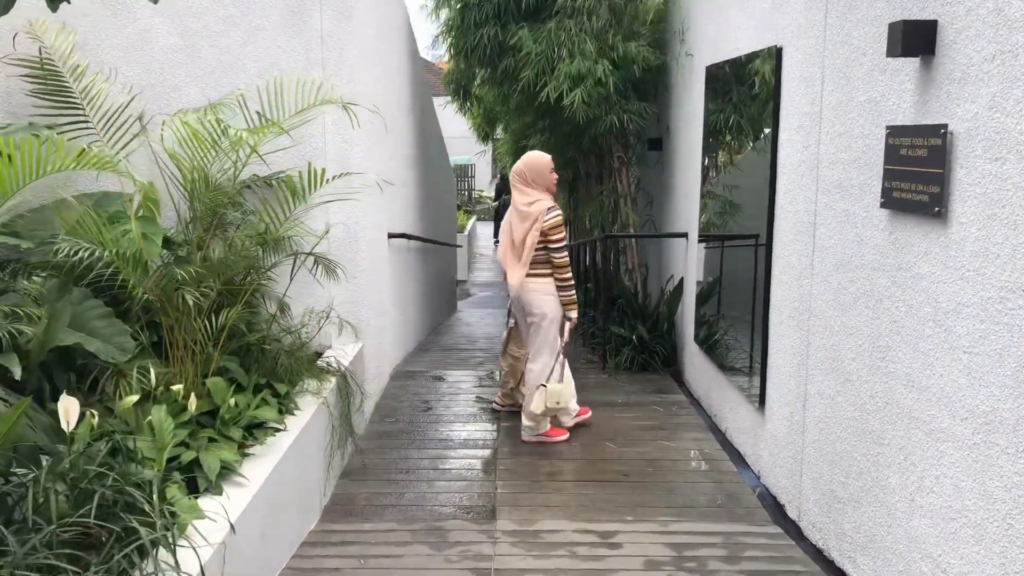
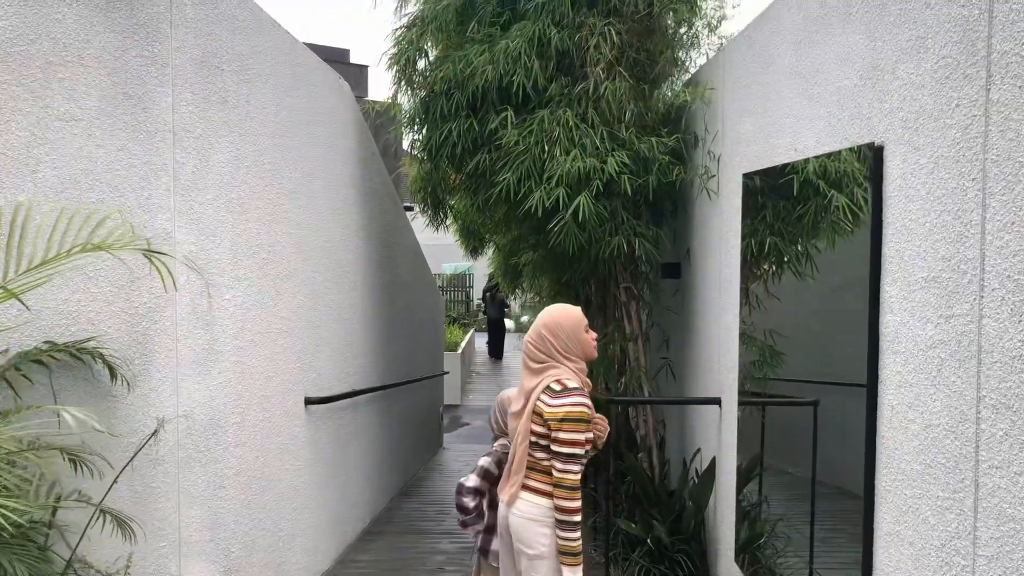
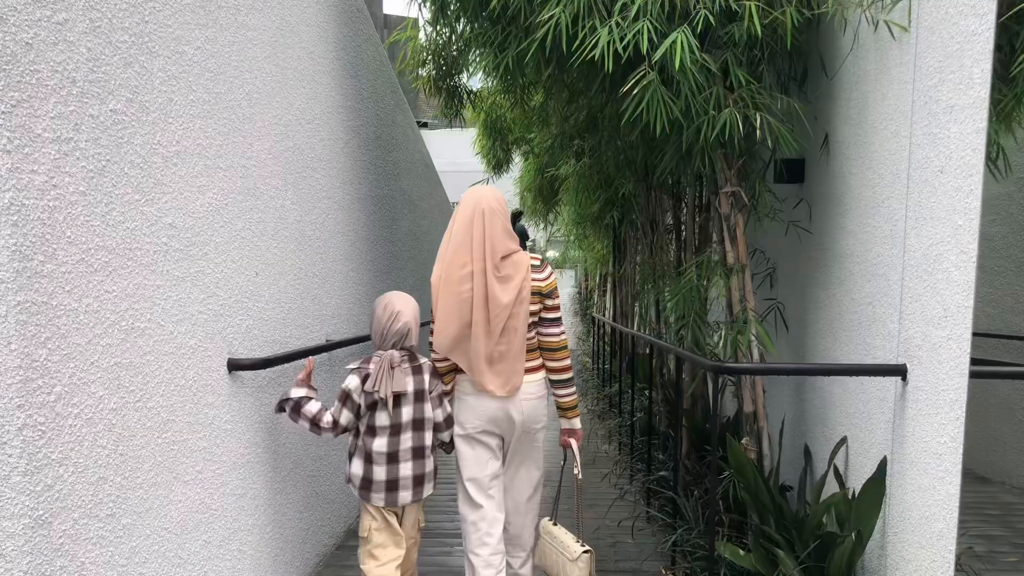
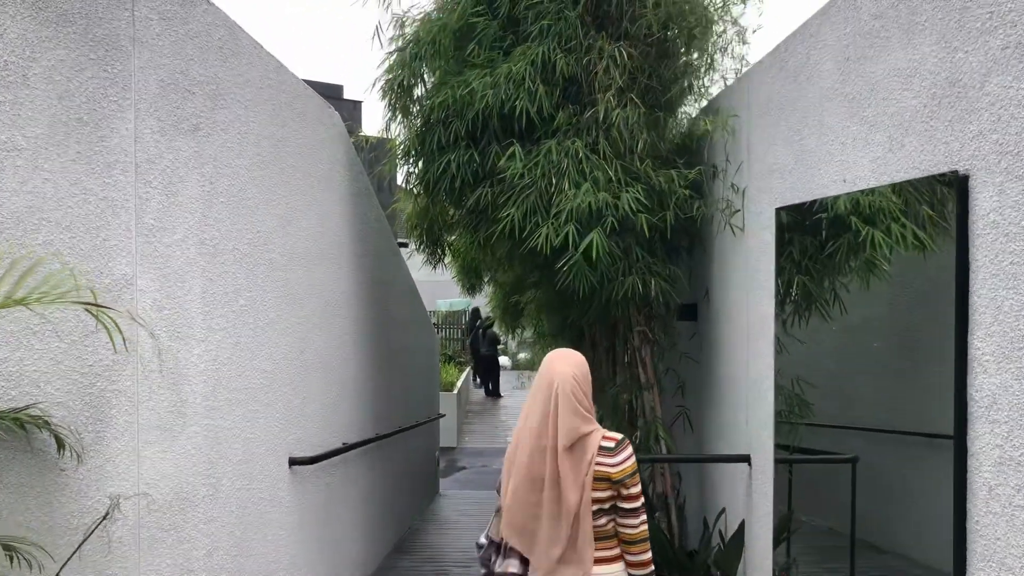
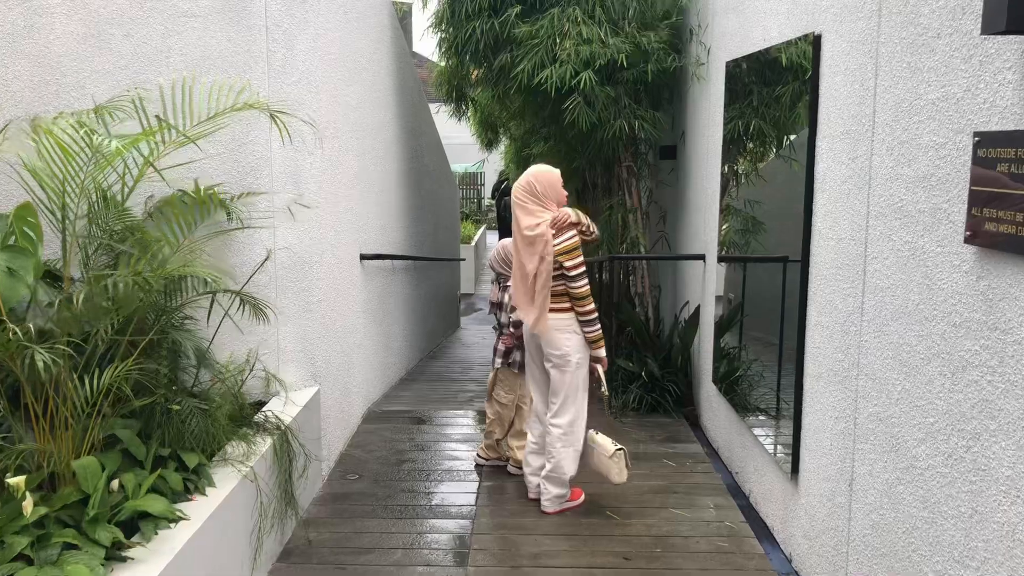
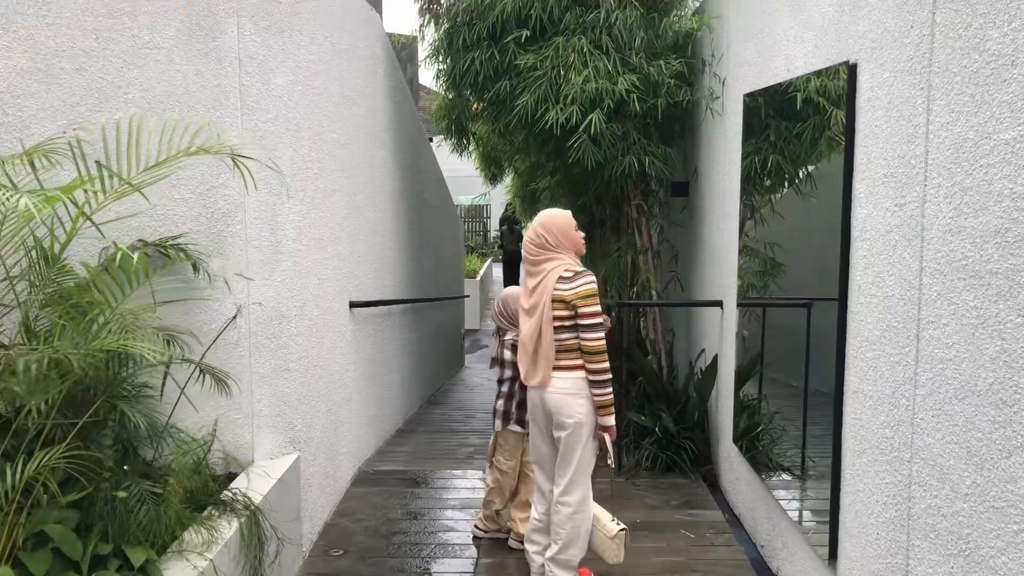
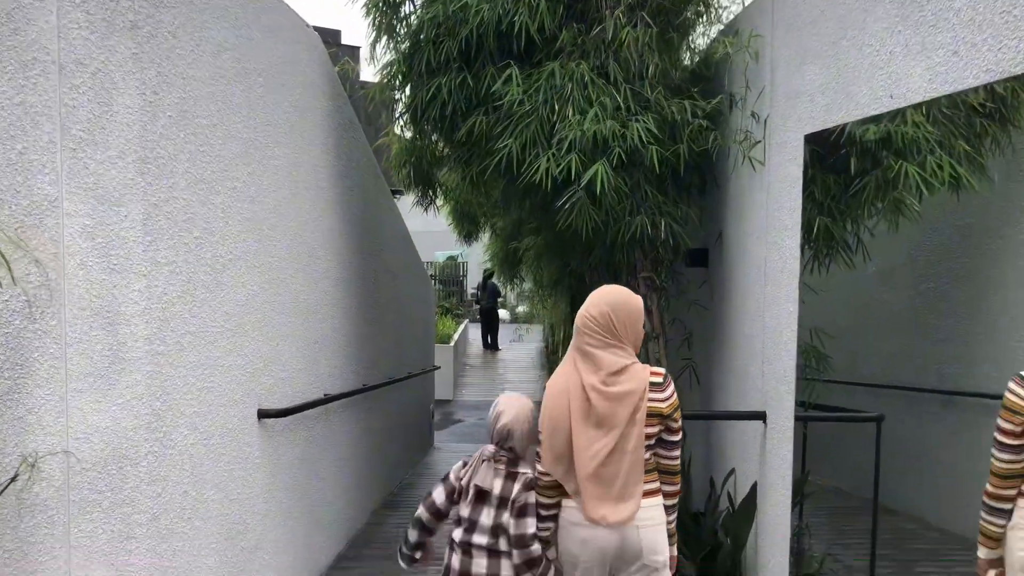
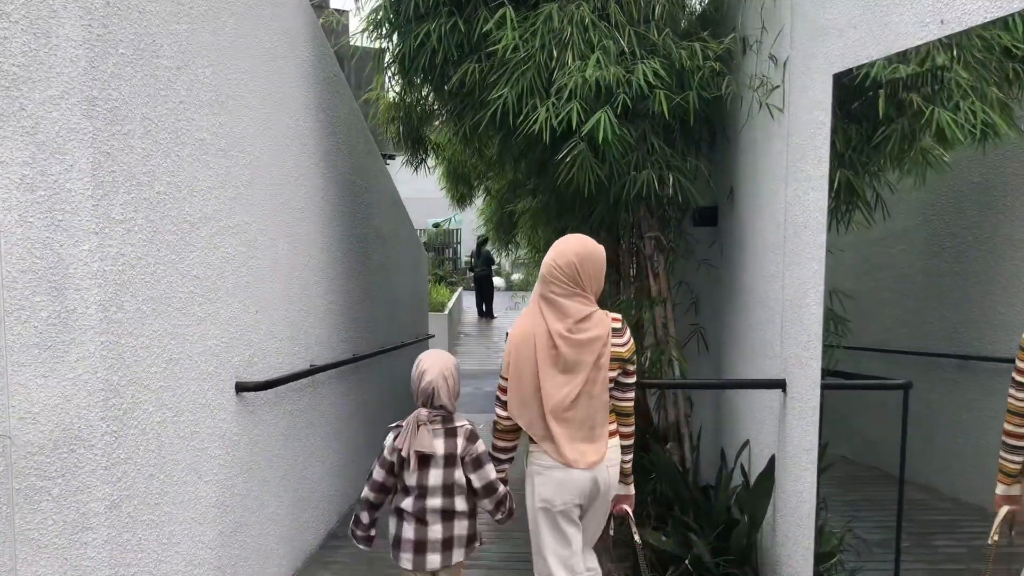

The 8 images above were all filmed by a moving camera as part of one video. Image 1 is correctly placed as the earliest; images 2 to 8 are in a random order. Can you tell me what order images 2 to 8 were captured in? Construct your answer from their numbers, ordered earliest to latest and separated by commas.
5, 6, 2, 4, 7, 8, 3
